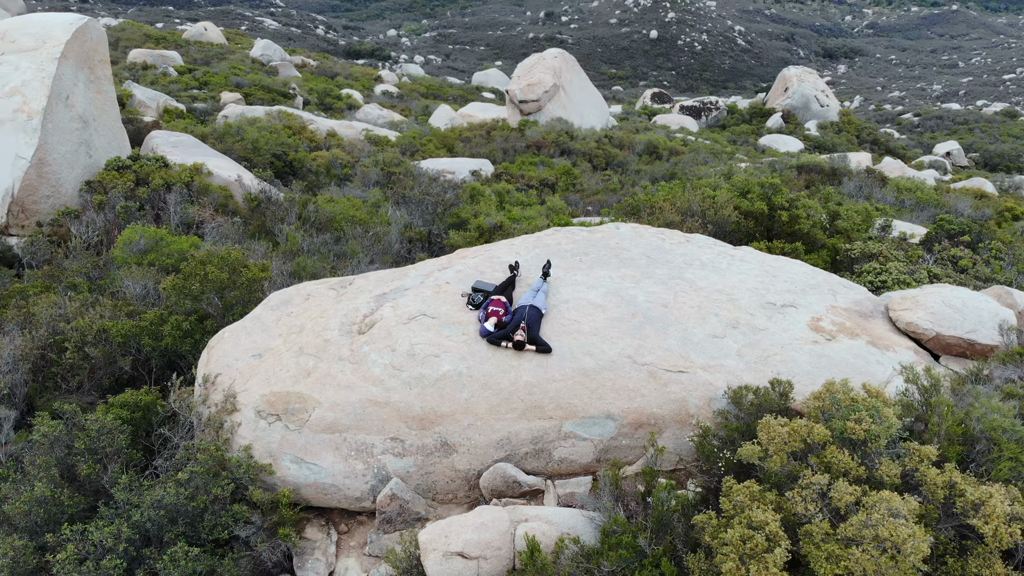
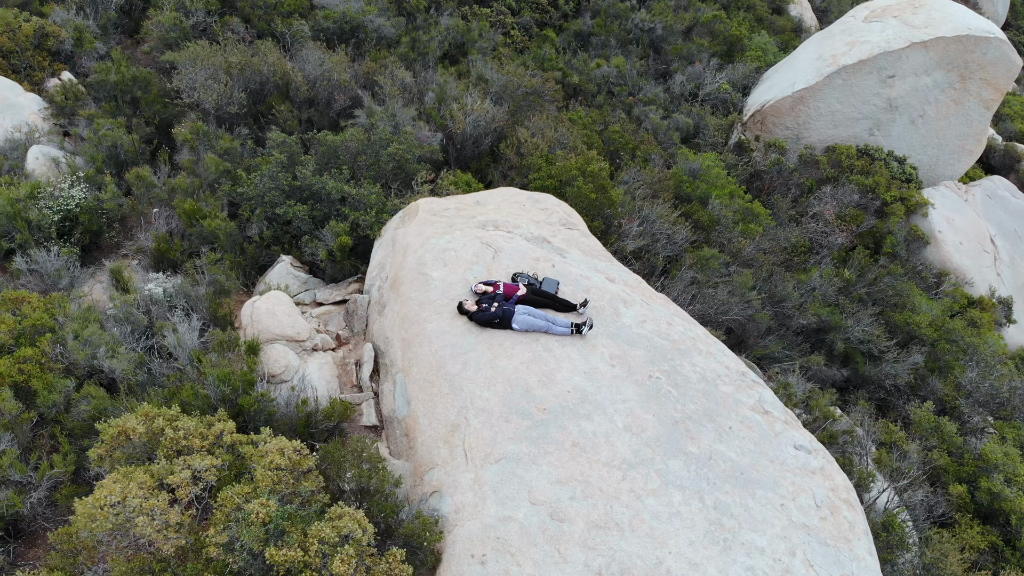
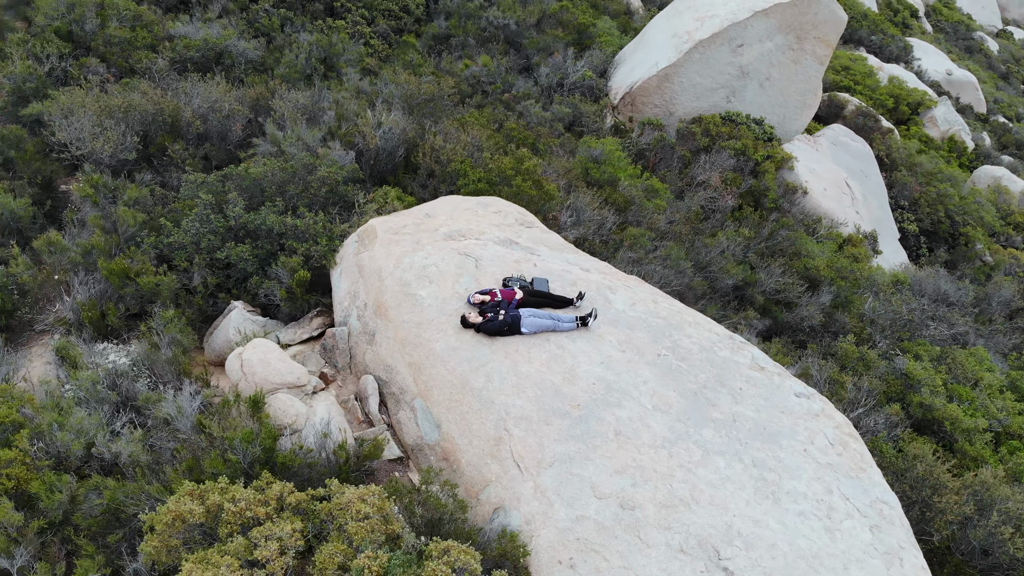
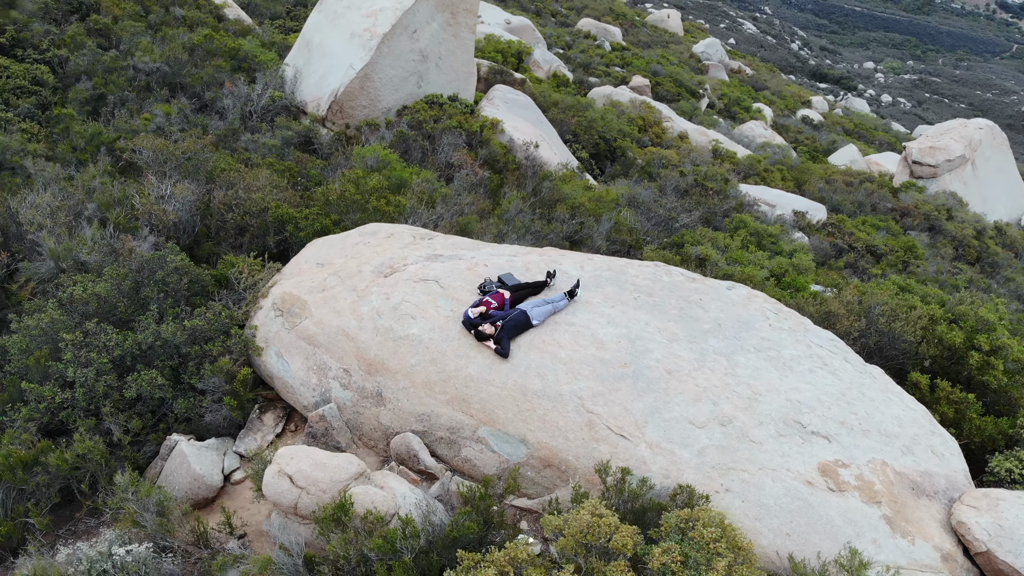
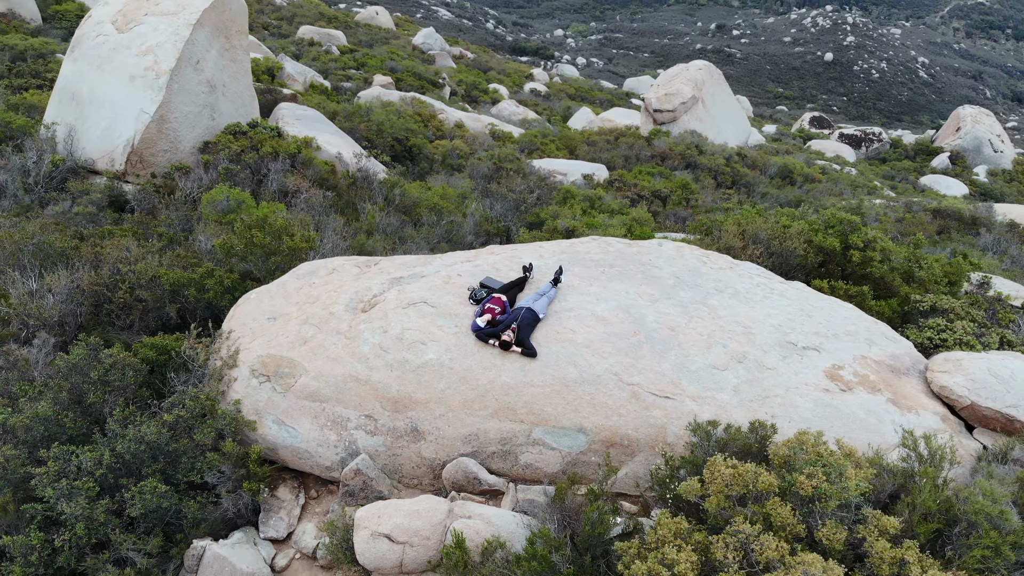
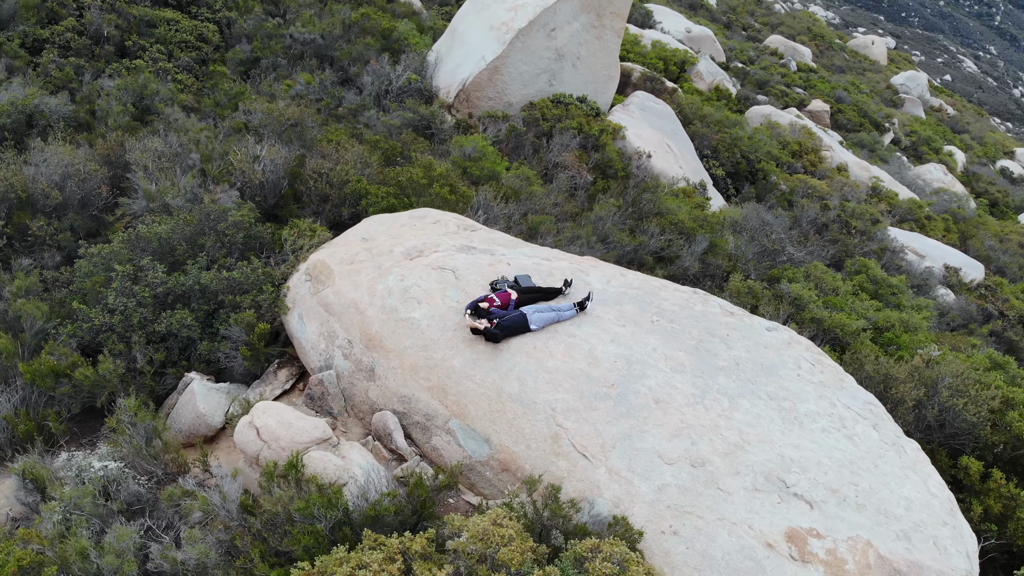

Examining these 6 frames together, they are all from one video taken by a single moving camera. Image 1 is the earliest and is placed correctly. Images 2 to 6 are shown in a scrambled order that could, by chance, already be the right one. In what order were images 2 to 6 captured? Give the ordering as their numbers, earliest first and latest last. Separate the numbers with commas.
5, 4, 6, 3, 2
